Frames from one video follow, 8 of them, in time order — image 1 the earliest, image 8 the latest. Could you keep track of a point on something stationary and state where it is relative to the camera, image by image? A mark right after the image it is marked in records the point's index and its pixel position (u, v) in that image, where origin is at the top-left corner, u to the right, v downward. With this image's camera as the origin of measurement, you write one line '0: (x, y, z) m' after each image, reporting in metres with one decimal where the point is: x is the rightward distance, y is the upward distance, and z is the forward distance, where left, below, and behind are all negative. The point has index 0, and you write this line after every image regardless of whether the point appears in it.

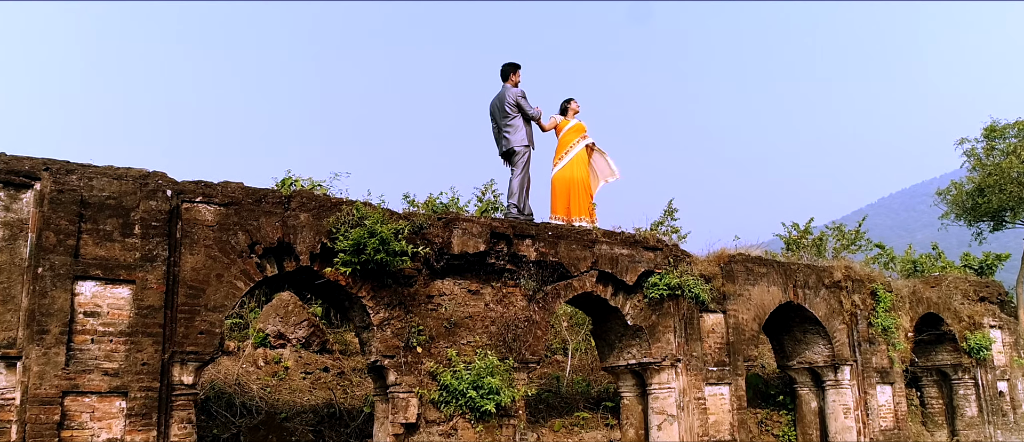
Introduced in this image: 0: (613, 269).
0: (+1.0, -0.5, +5.9) m
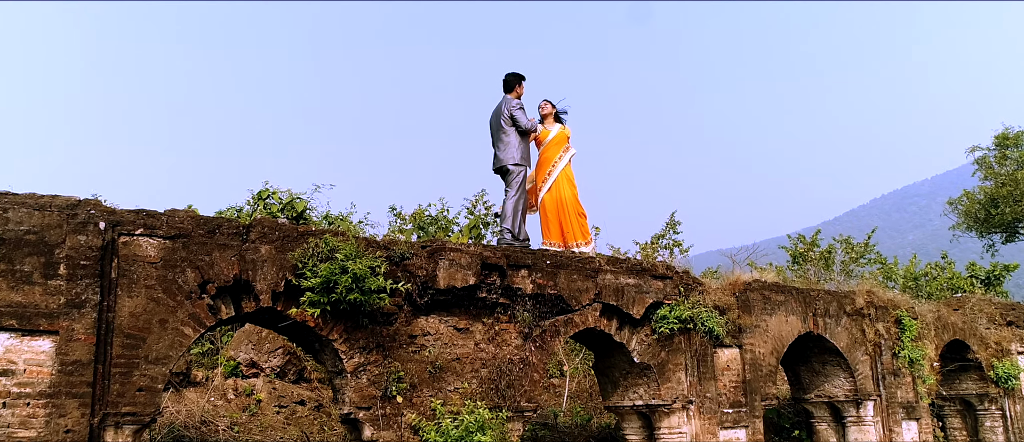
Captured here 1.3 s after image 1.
0: (+0.9, -0.7, +5.3) m
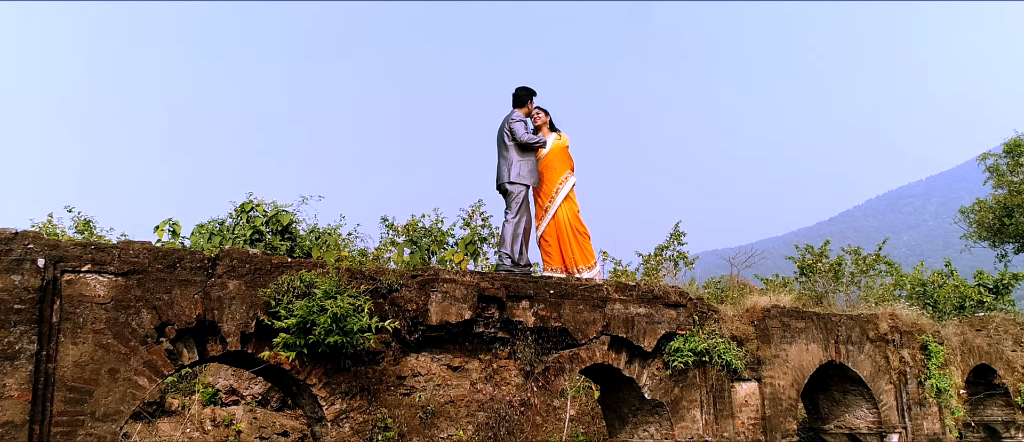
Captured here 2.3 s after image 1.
0: (+0.9, -0.9, +4.9) m
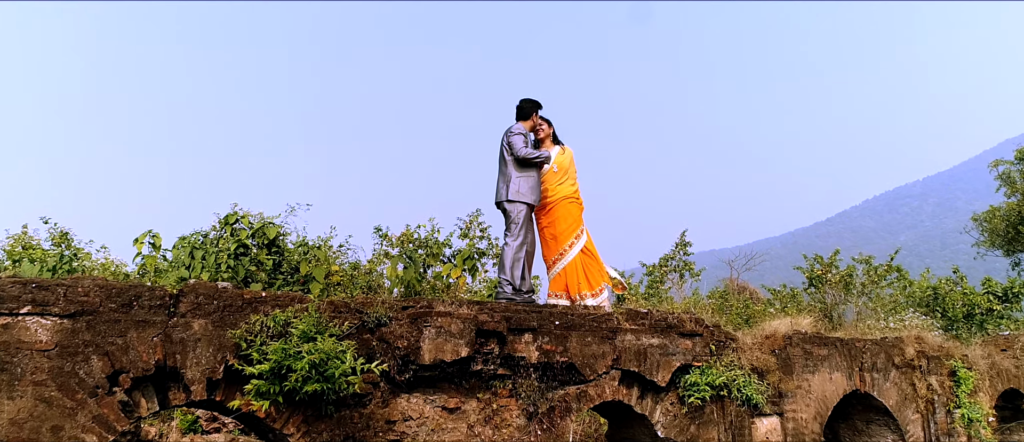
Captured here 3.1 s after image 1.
0: (+0.9, -1.1, +4.4) m
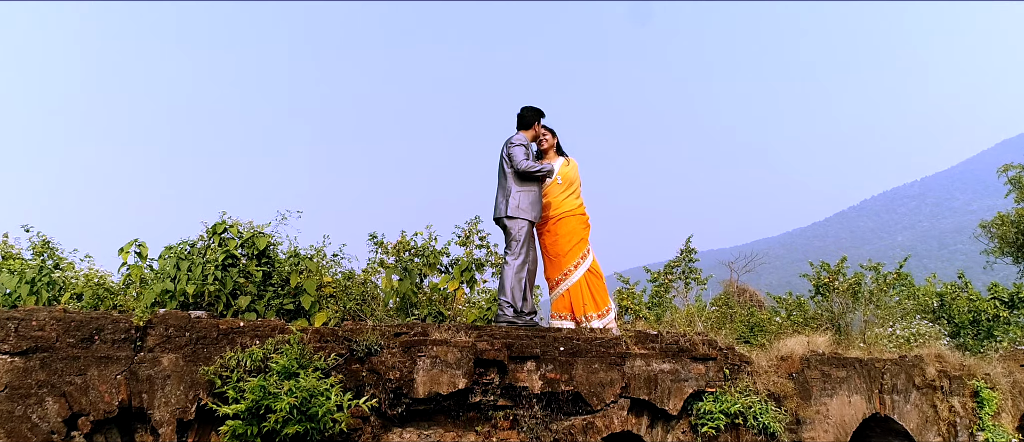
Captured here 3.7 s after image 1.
0: (+0.9, -1.2, +4.1) m
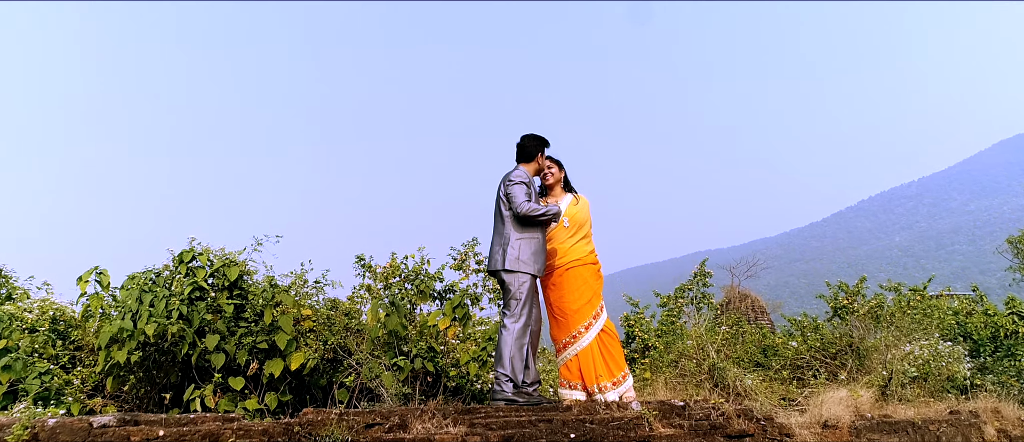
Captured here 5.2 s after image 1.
0: (+0.9, -1.5, +3.4) m
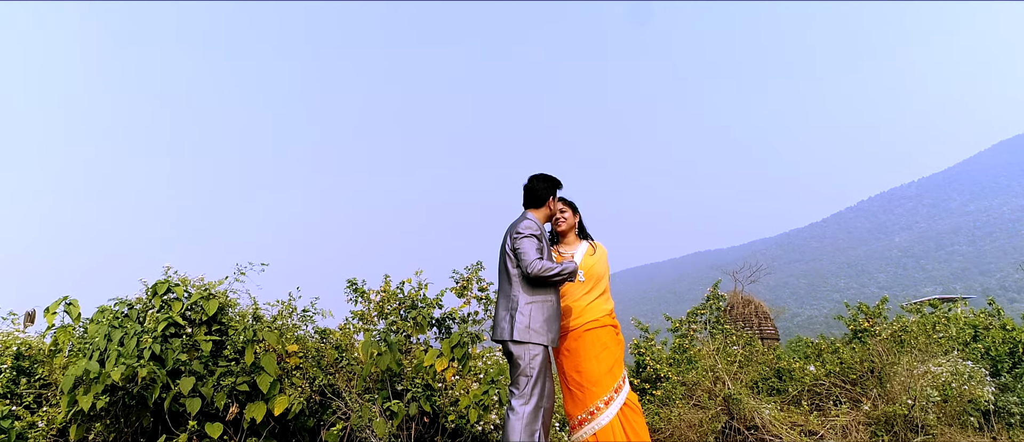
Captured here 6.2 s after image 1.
0: (+1.0, -1.8, +2.9) m
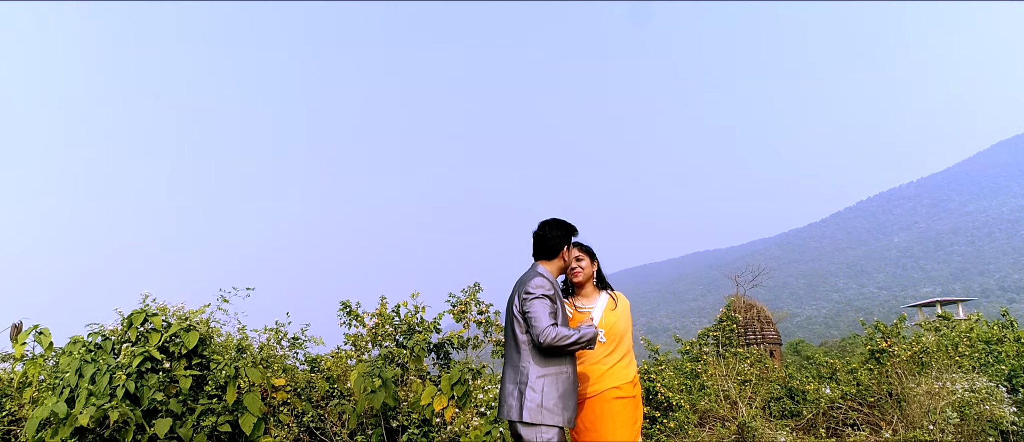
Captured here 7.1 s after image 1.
0: (+1.0, -2.0, +2.4) m
